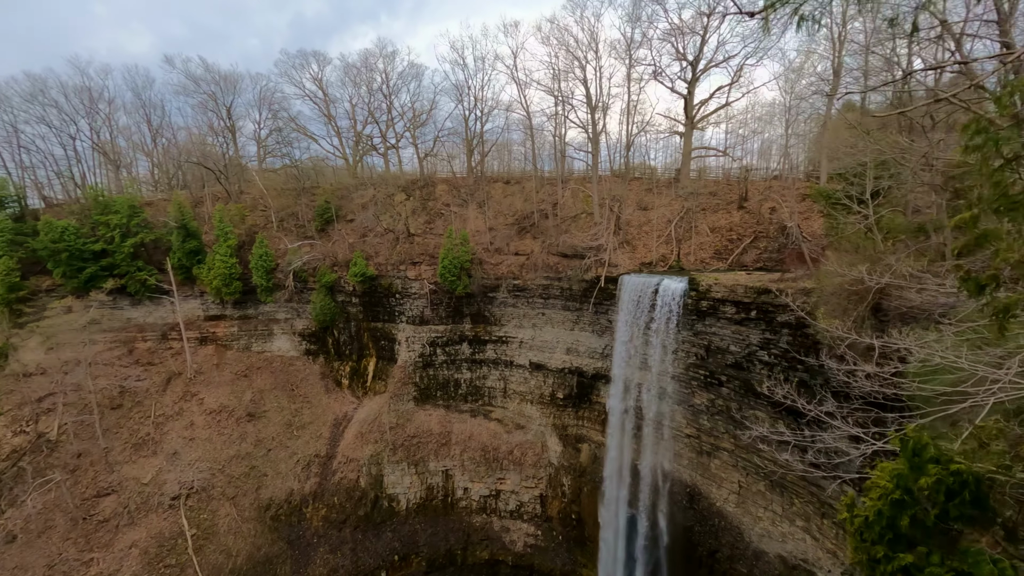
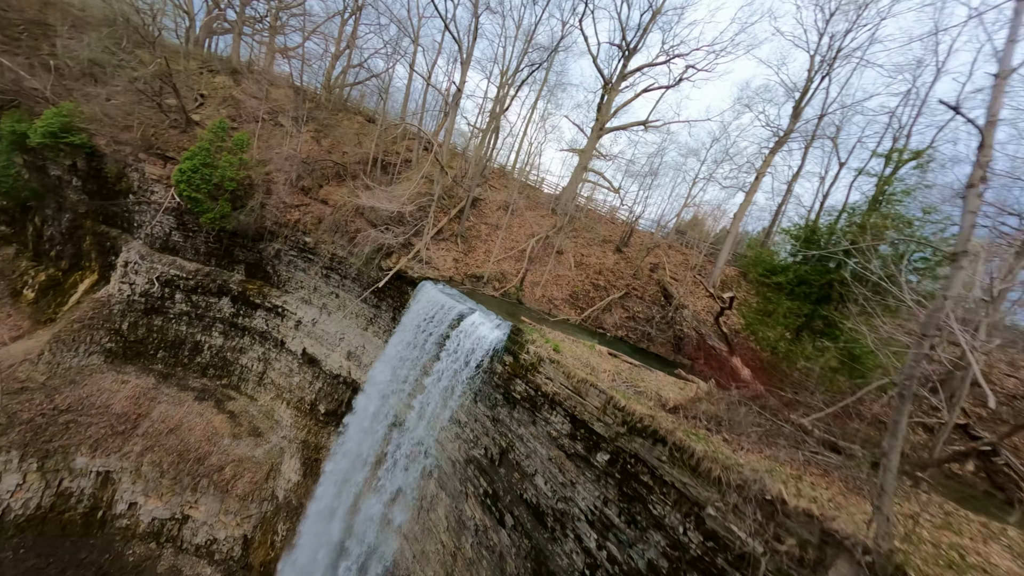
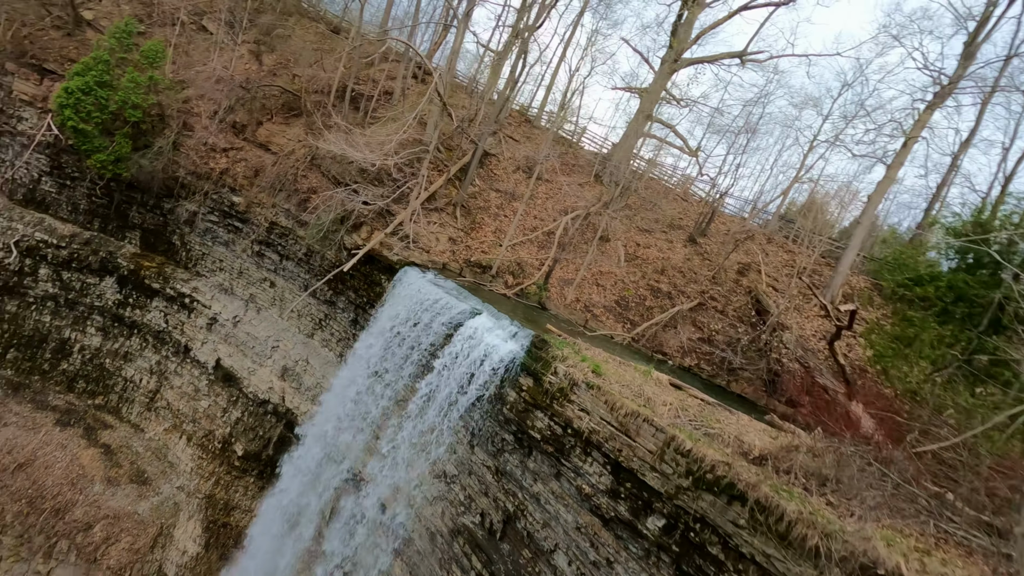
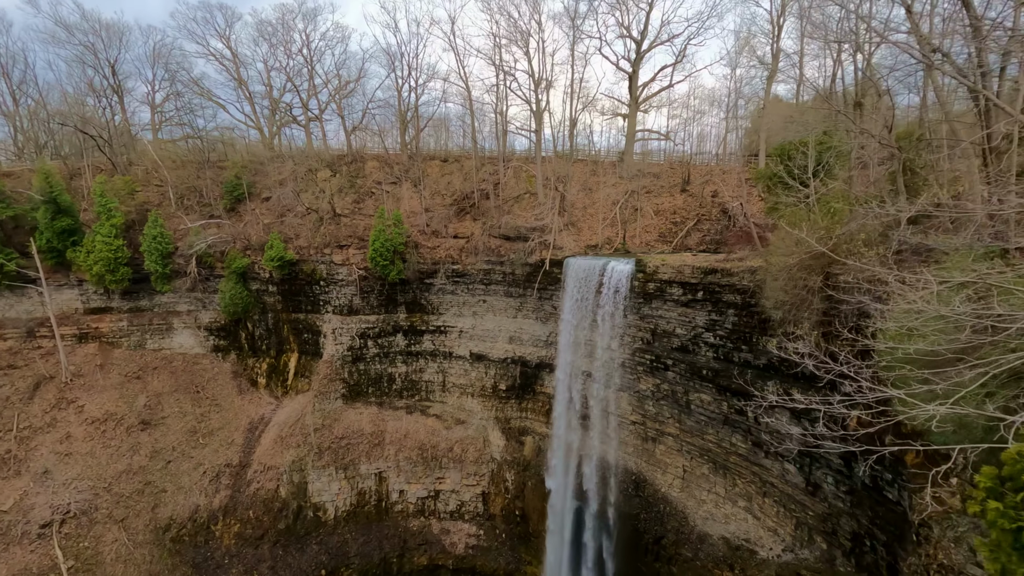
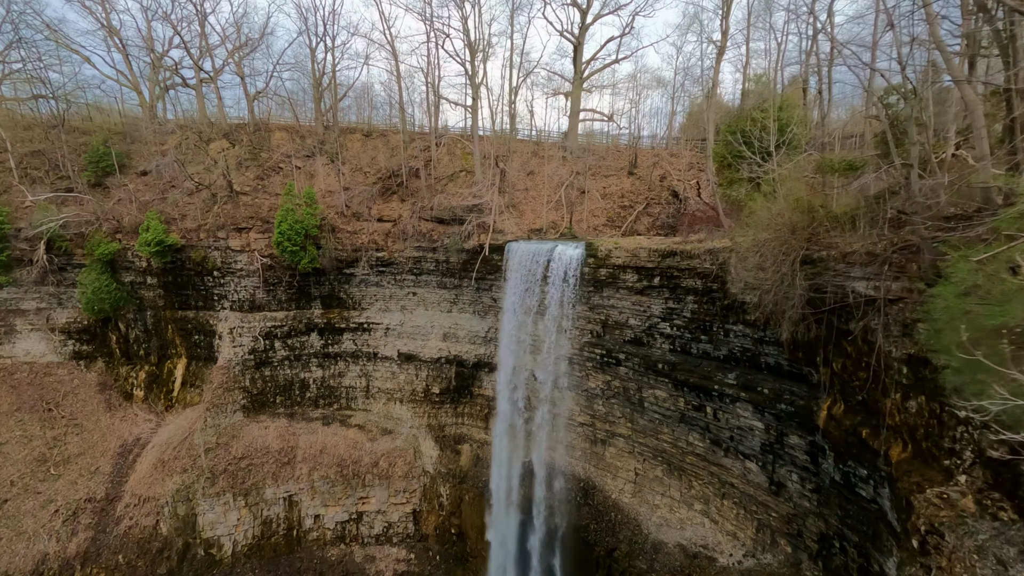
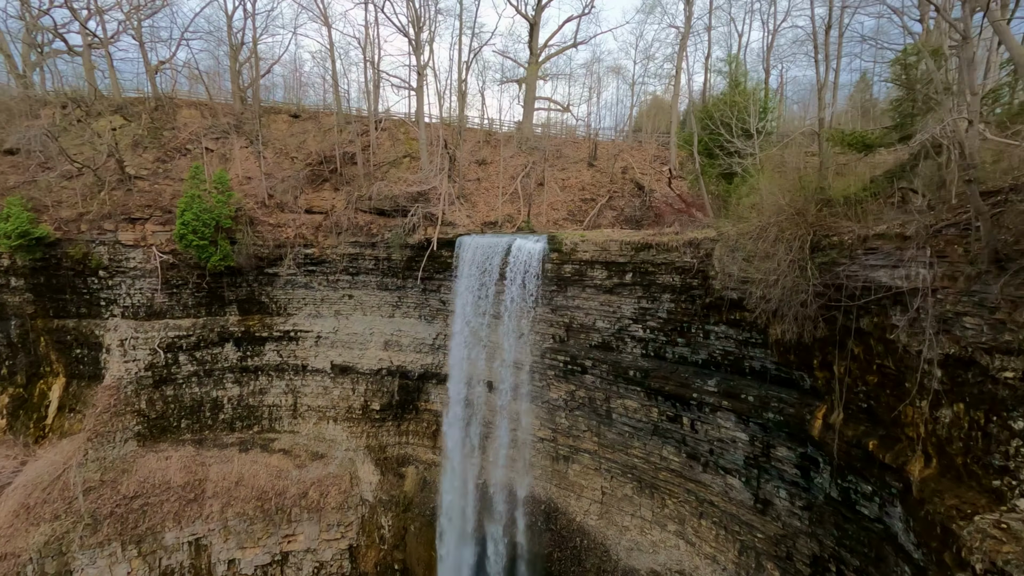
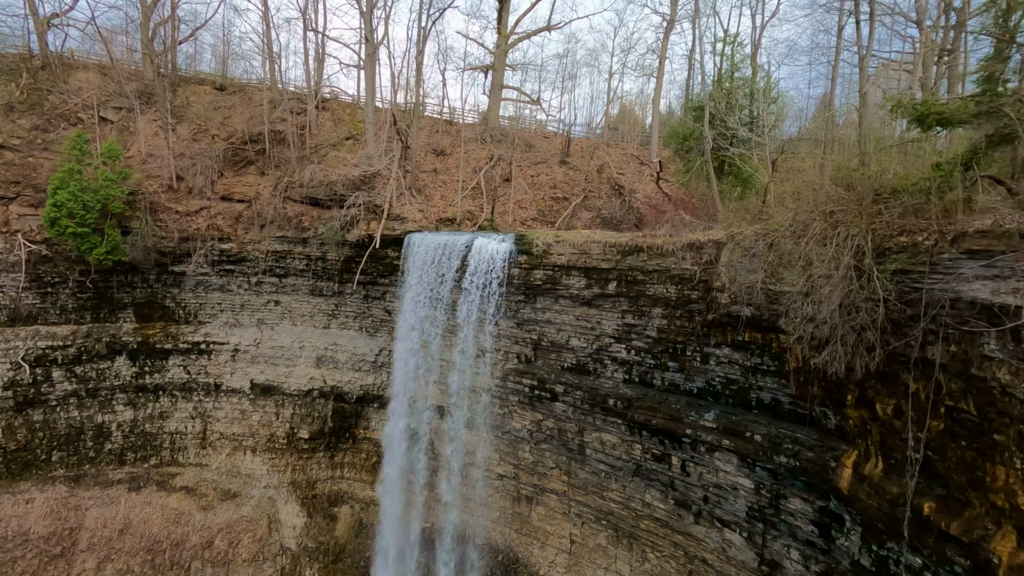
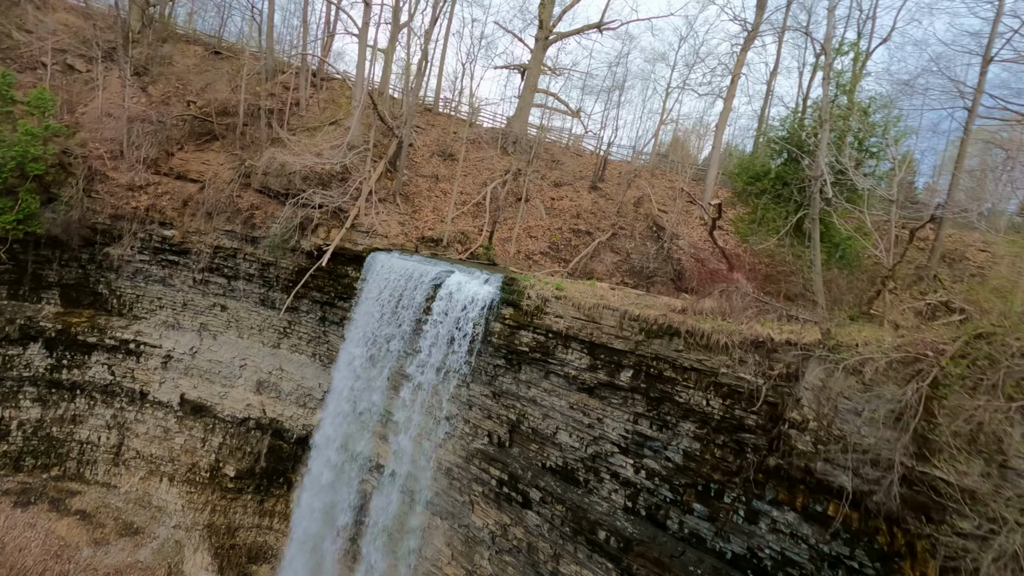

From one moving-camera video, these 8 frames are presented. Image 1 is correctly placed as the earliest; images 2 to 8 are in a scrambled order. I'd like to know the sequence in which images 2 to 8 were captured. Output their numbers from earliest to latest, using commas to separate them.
4, 5, 6, 7, 8, 3, 2
